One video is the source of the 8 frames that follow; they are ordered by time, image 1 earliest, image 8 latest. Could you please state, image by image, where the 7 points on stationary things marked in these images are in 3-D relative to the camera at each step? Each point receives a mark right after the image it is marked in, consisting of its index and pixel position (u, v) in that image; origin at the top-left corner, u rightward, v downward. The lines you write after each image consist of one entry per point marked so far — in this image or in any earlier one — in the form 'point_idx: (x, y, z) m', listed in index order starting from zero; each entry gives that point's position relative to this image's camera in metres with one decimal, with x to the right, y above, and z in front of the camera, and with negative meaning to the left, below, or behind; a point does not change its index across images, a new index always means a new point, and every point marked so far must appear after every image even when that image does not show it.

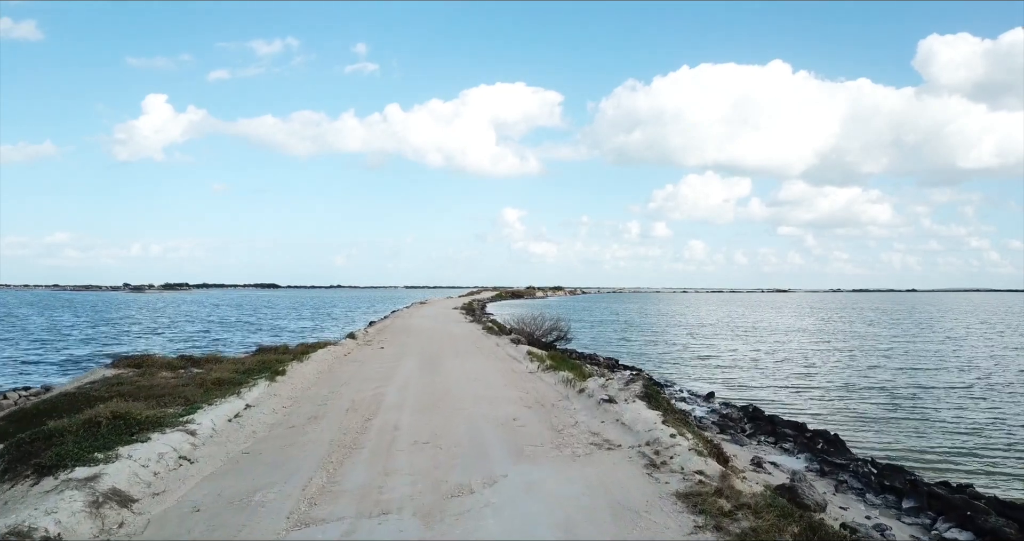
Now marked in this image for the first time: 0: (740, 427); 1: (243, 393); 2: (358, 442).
0: (+5.5, -3.8, +14.1) m
1: (-6.1, -2.8, +13.3) m
2: (-2.7, -3.0, +10.4) m
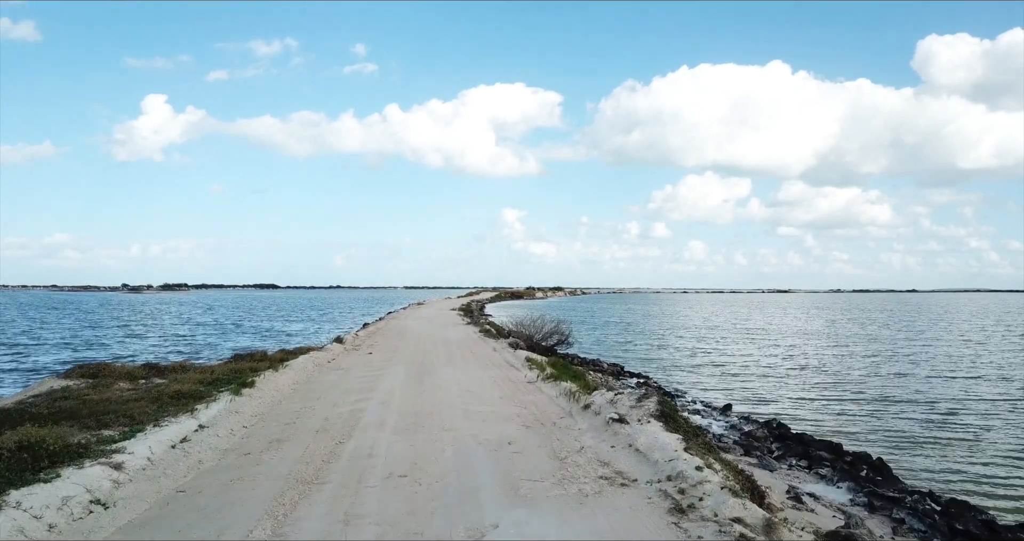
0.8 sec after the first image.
0: (+5.4, -3.8, +12.4) m
1: (-6.2, -2.8, +11.6) m
2: (-2.8, -3.0, +8.7) m
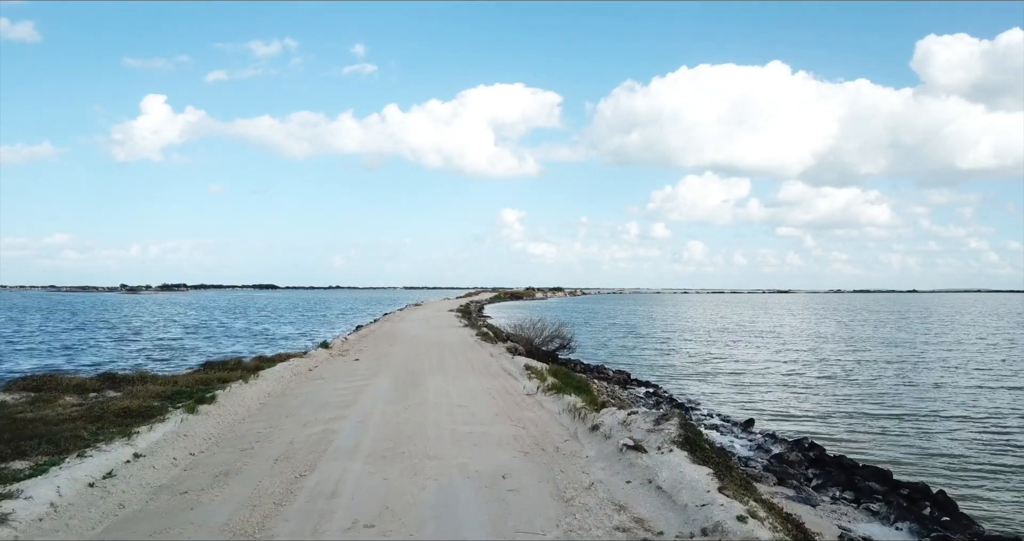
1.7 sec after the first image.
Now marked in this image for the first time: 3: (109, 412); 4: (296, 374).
0: (+5.3, -3.7, +10.7) m
1: (-6.3, -2.8, +9.9) m
2: (-2.9, -3.0, +7.0) m
3: (-8.1, -2.8, +11.9) m
4: (-6.6, -3.1, +17.9) m
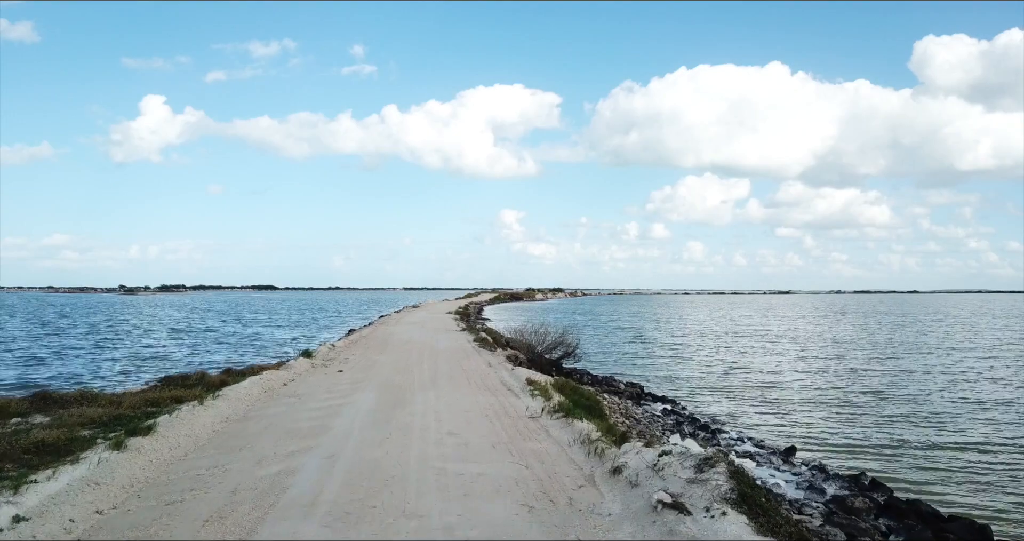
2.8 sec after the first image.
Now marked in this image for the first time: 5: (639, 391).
0: (+5.3, -3.8, +8.5) m
1: (-6.2, -2.8, +7.7) m
2: (-2.9, -3.0, +4.8) m
3: (-8.1, -2.9, +9.7) m
4: (-6.6, -3.2, +15.8) m
5: (+4.2, -4.0, +19.4) m
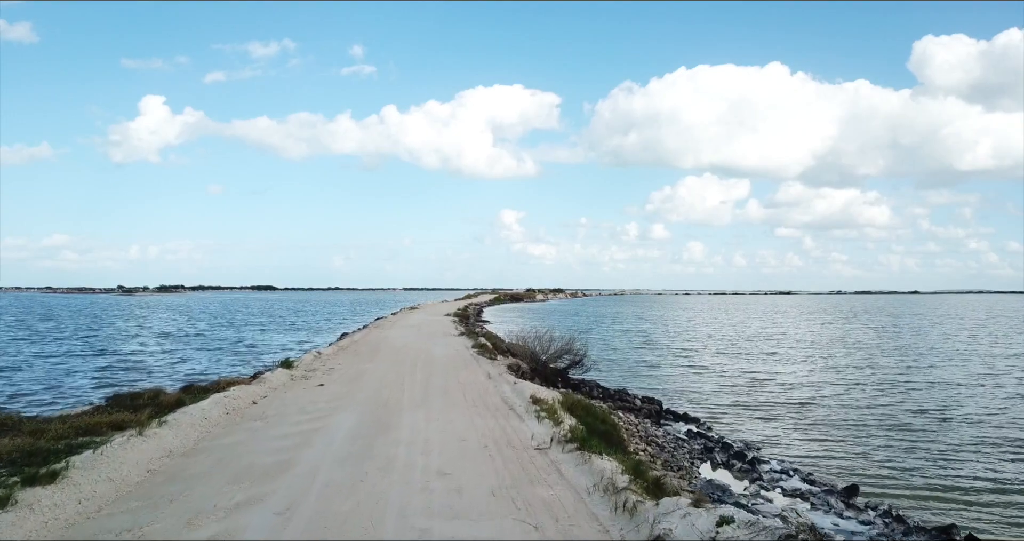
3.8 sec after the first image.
0: (+5.4, -3.8, +6.3) m
1: (-6.2, -2.8, +5.5) m
2: (-2.8, -3.1, +2.6) m
3: (-8.0, -2.9, +7.5) m
4: (-6.5, -3.2, +13.6) m
5: (+4.2, -4.0, +17.2) m
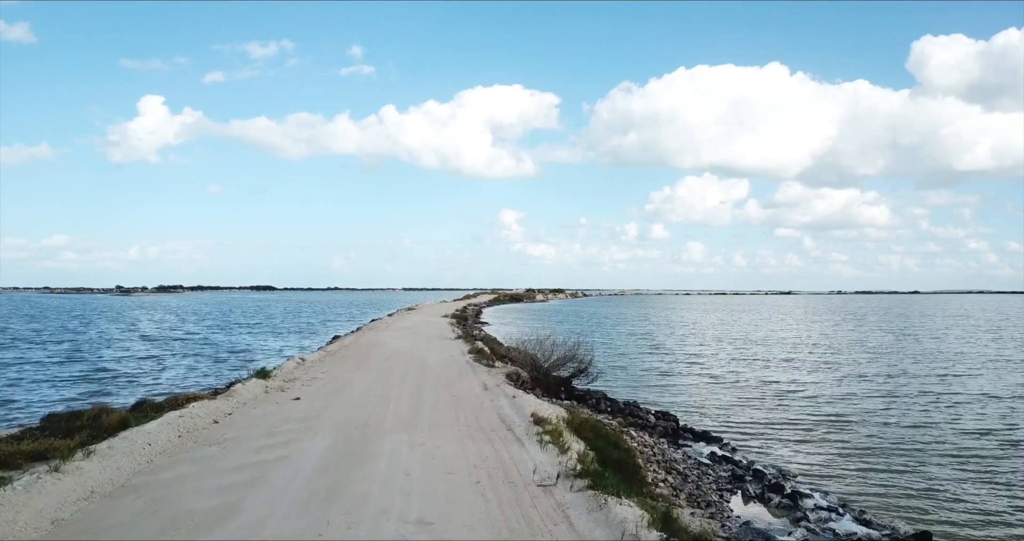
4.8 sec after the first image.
0: (+5.4, -3.8, +4.4) m
1: (-6.2, -2.8, +3.7) m
2: (-2.8, -3.1, +0.7) m
3: (-8.1, -2.9, +5.6) m
4: (-6.5, -3.3, +11.7) m
5: (+4.2, -4.0, +15.3) m
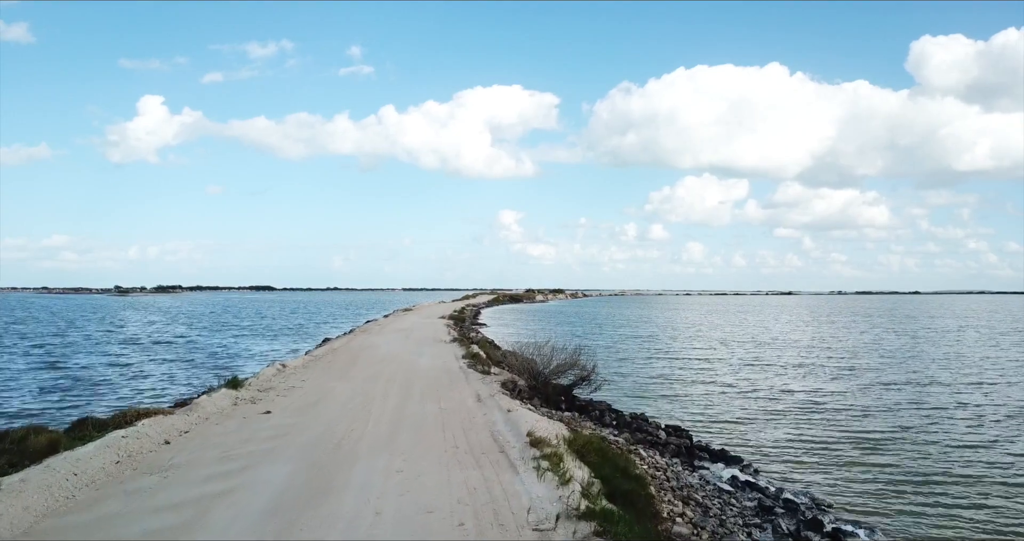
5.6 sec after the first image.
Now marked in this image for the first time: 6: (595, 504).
0: (+5.2, -3.8, +2.8) m
1: (-6.3, -2.8, +2.0) m
2: (-2.9, -3.0, -0.9) m
3: (-8.2, -2.9, +4.0) m
4: (-6.7, -3.2, +10.1) m
5: (+4.1, -4.0, +13.7) m
6: (+1.2, -3.2, +8.3) m
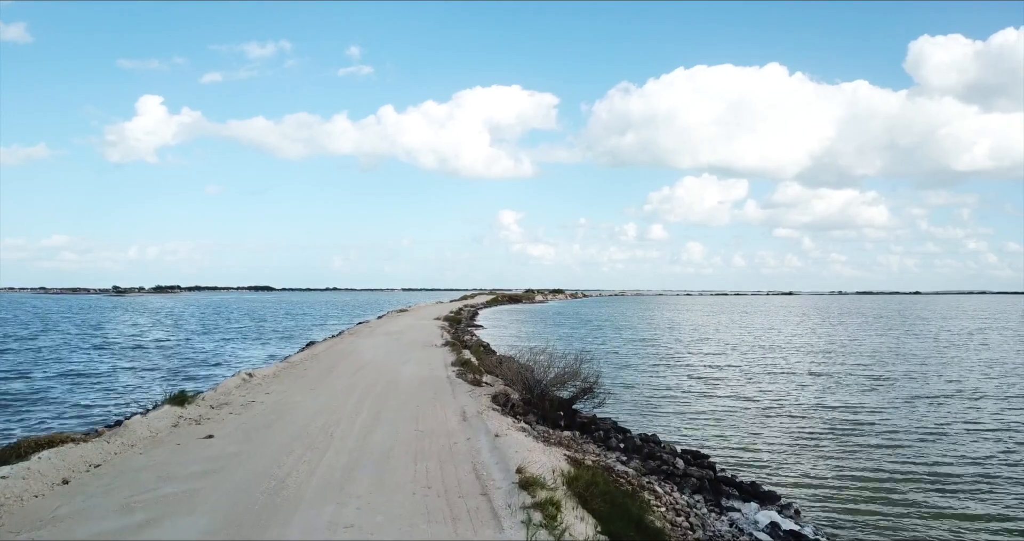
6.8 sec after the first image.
0: (+5.0, -3.7, +0.5) m
1: (-6.5, -2.8, -0.3) m
2: (-3.1, -3.0, -3.2) m
3: (-8.4, -2.9, +1.7) m
4: (-6.9, -3.2, +7.7) m
5: (+3.9, -3.9, +11.4) m
6: (+0.9, -3.2, +6.0) m
